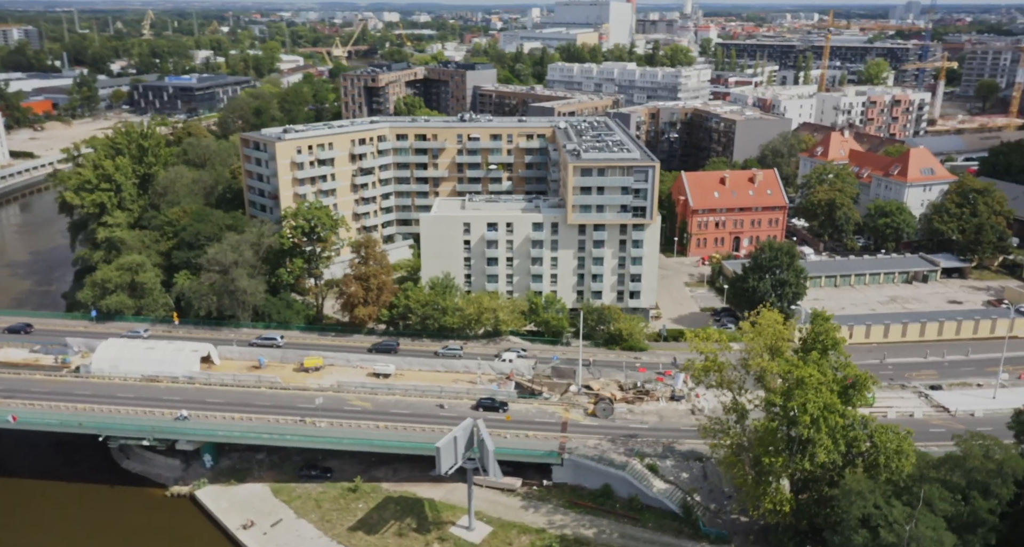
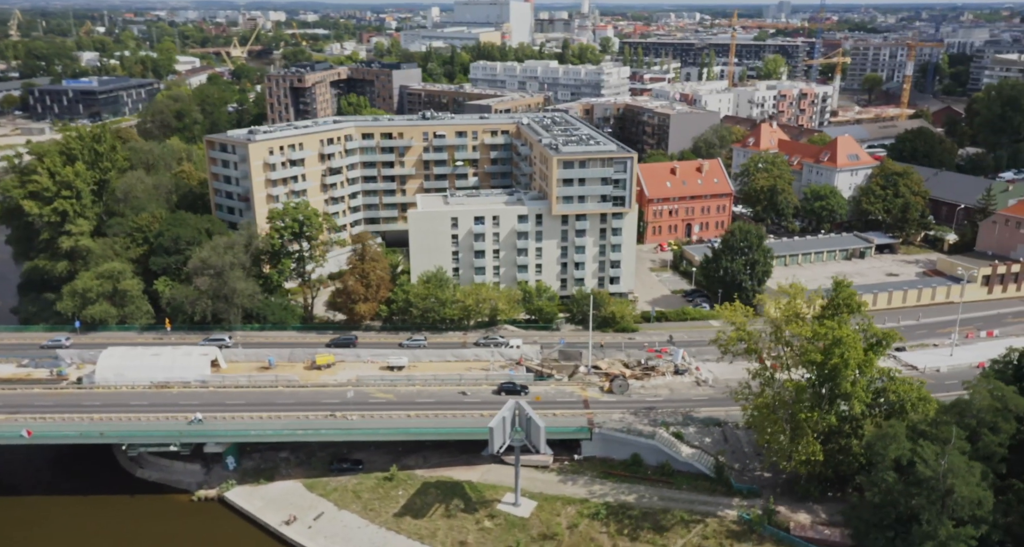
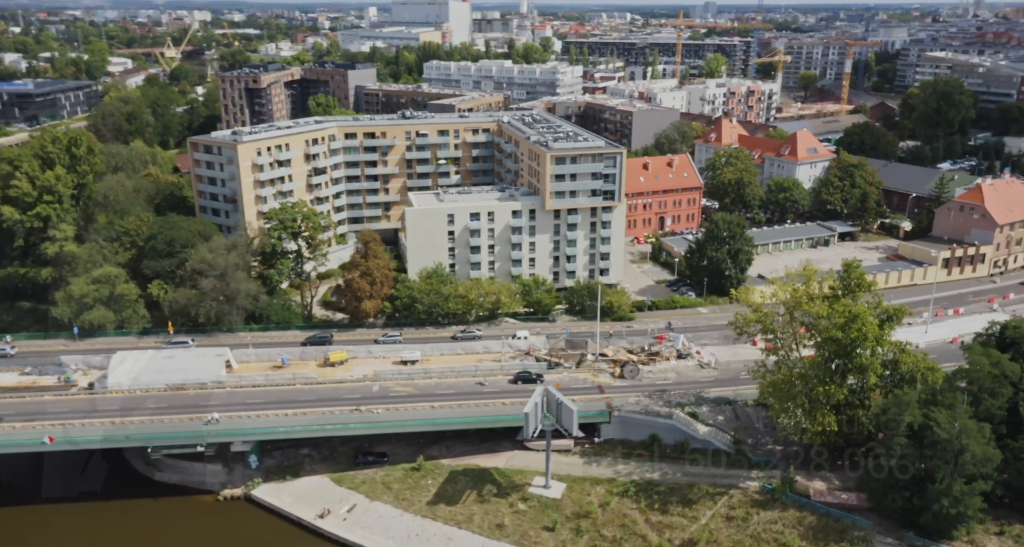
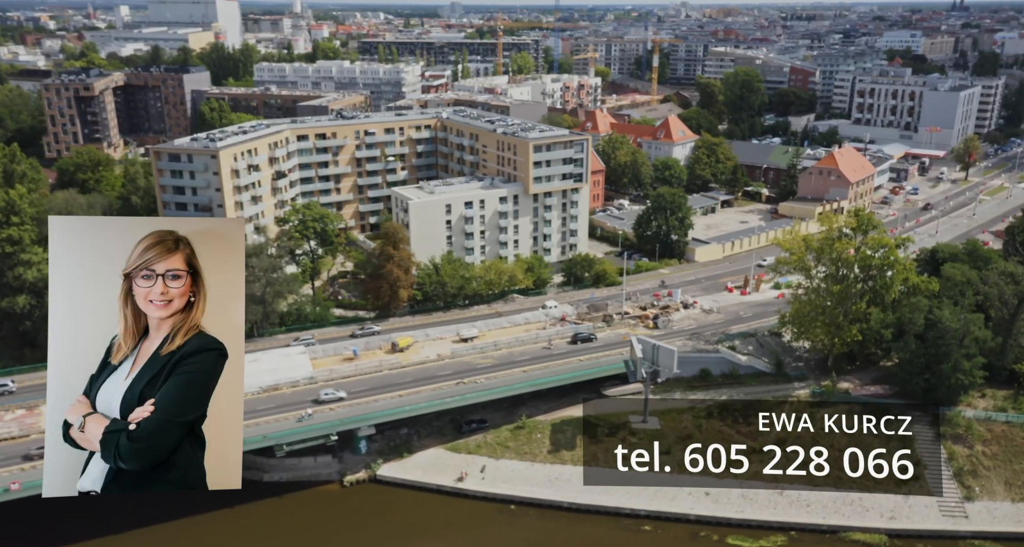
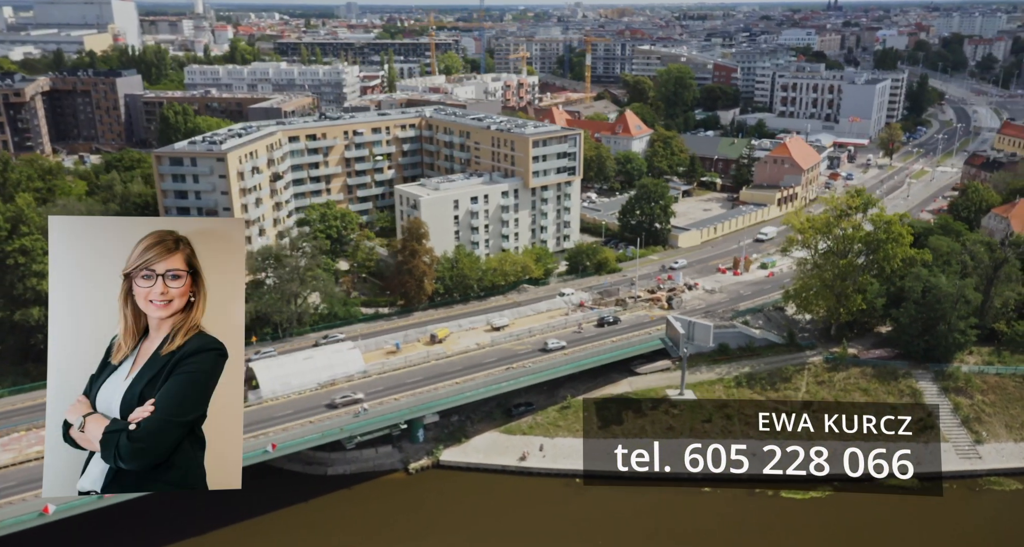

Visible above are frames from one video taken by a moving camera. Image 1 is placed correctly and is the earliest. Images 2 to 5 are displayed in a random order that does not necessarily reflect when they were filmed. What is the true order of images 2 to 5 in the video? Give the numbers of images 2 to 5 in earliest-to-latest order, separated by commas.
2, 3, 4, 5
